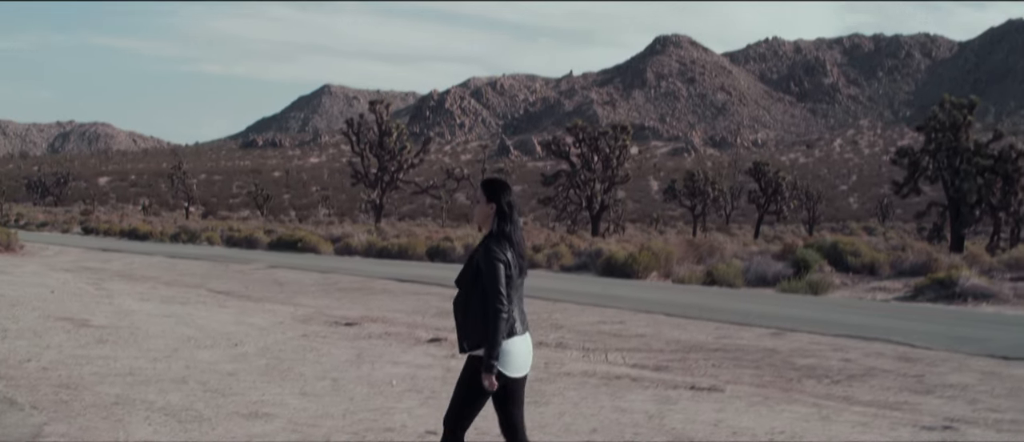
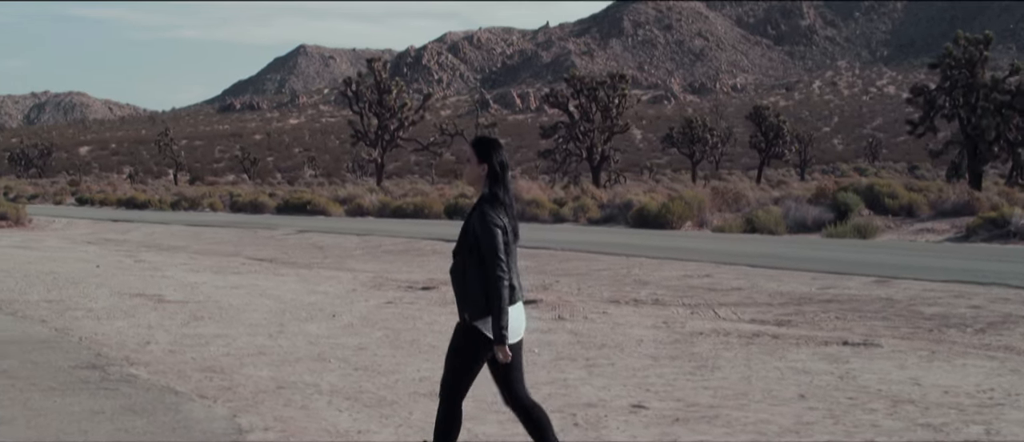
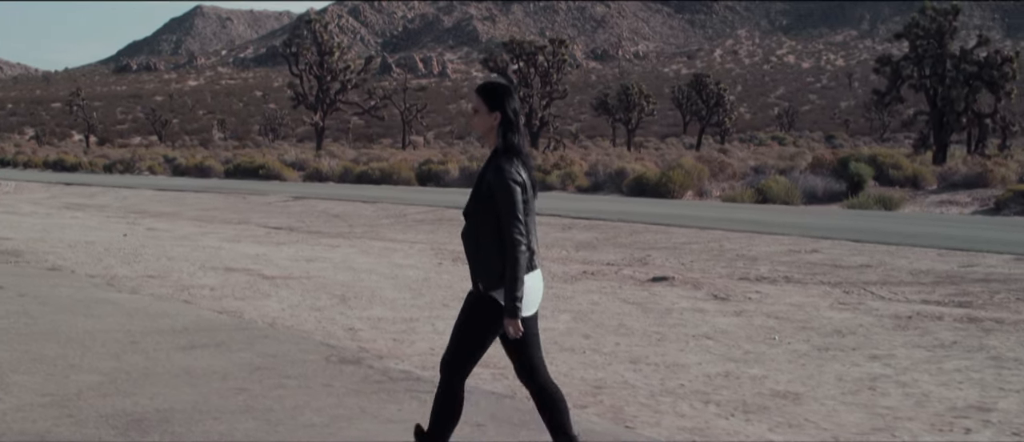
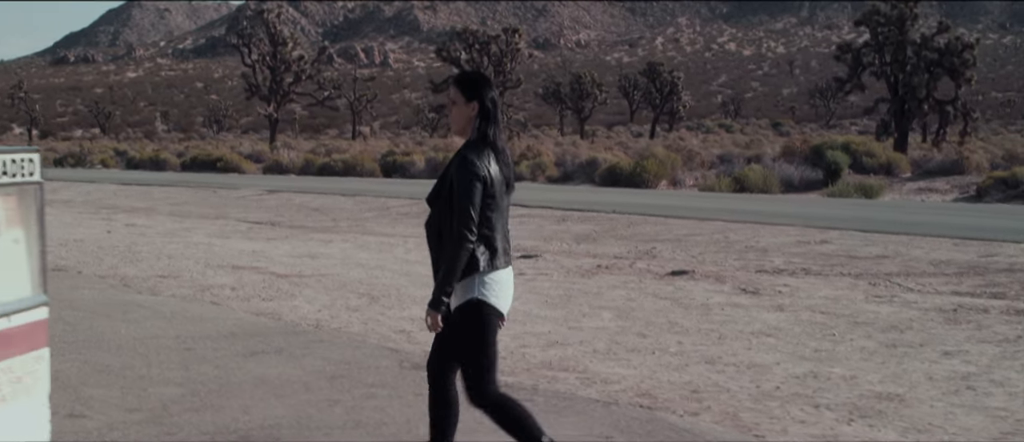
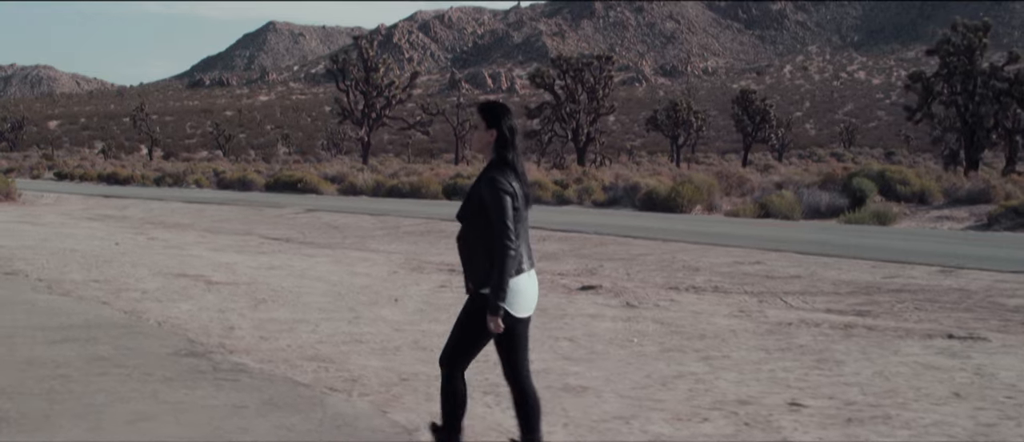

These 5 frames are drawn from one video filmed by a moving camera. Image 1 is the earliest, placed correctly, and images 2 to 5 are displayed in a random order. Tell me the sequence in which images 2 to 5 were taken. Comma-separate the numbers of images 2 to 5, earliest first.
2, 5, 3, 4
